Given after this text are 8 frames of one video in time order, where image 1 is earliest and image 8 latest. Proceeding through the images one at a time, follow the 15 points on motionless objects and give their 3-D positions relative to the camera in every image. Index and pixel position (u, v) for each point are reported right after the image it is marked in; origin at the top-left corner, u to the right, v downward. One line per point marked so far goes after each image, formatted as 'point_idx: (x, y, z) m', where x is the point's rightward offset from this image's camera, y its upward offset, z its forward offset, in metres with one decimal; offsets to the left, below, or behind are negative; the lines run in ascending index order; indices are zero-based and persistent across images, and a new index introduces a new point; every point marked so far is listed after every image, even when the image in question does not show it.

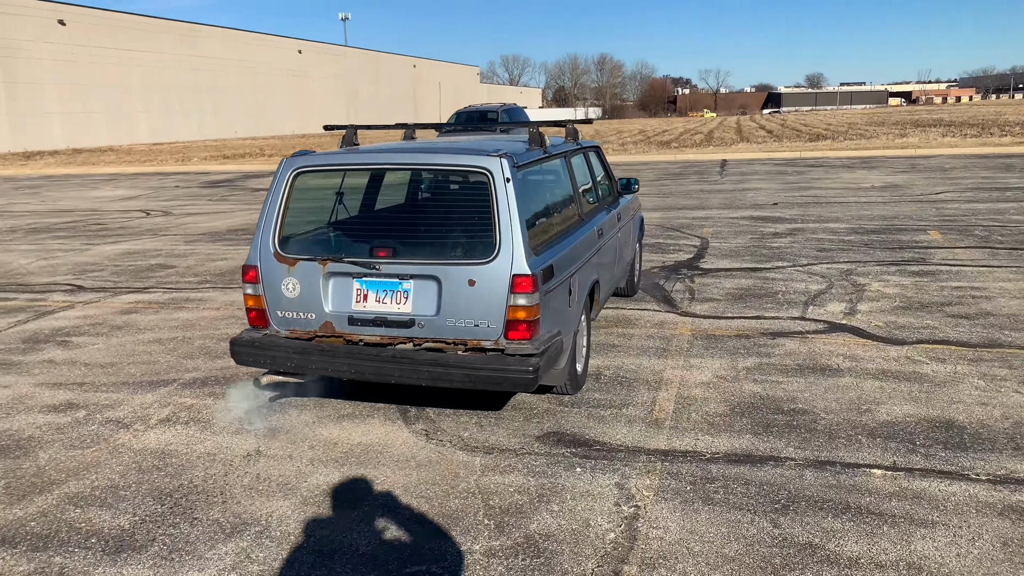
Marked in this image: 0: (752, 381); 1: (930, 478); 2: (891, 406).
0: (+1.5, -0.6, +5.1) m
1: (+1.9, -0.9, +3.7) m
2: (+2.2, -0.7, +4.7) m
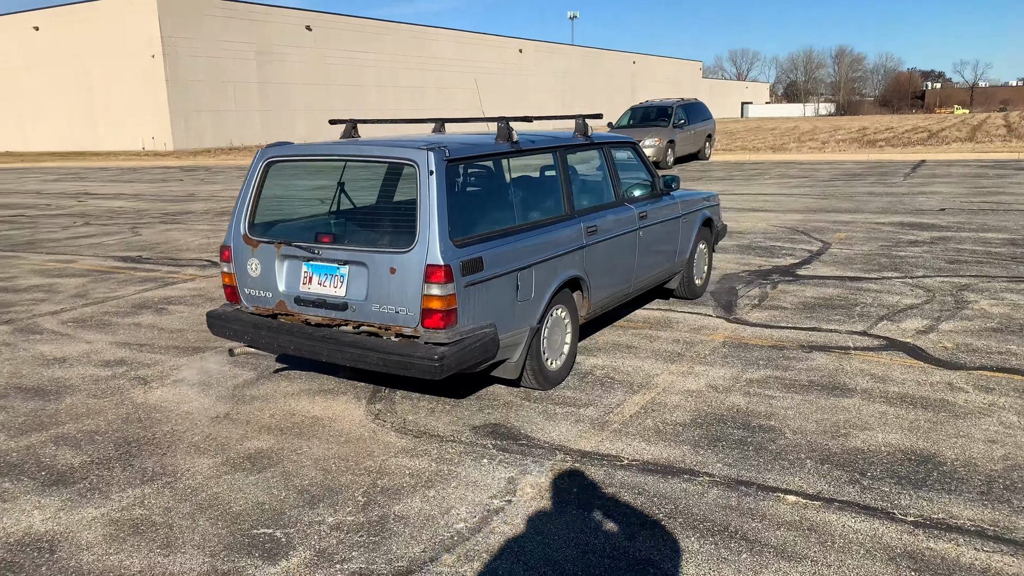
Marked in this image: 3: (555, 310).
0: (+1.4, -0.6, +4.8) m
1: (+1.4, -0.9, +3.3) m
2: (+1.9, -0.7, +4.2) m
3: (+0.3, -0.1, +4.8) m
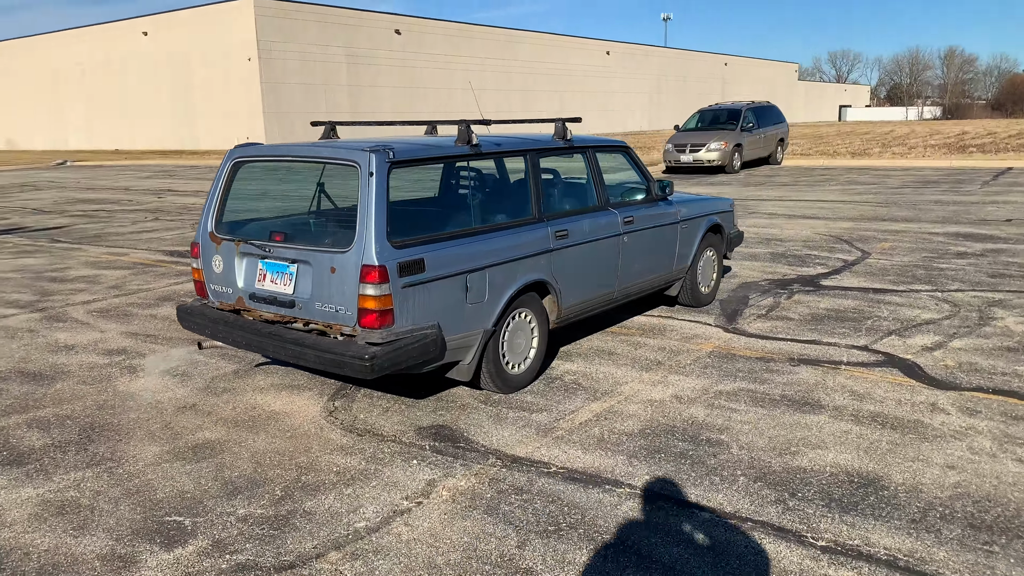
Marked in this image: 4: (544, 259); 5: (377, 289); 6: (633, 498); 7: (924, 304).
0: (+1.1, -0.7, +4.7) m
1: (+1.0, -1.0, +3.2) m
2: (+1.6, -0.8, +4.0) m
3: (0.0, -0.2, +4.8) m
4: (+0.2, +0.2, +4.9) m
5: (-0.7, 0.0, +3.9) m
6: (+0.5, -0.9, +3.5) m
7: (+3.6, -0.1, +7.1) m
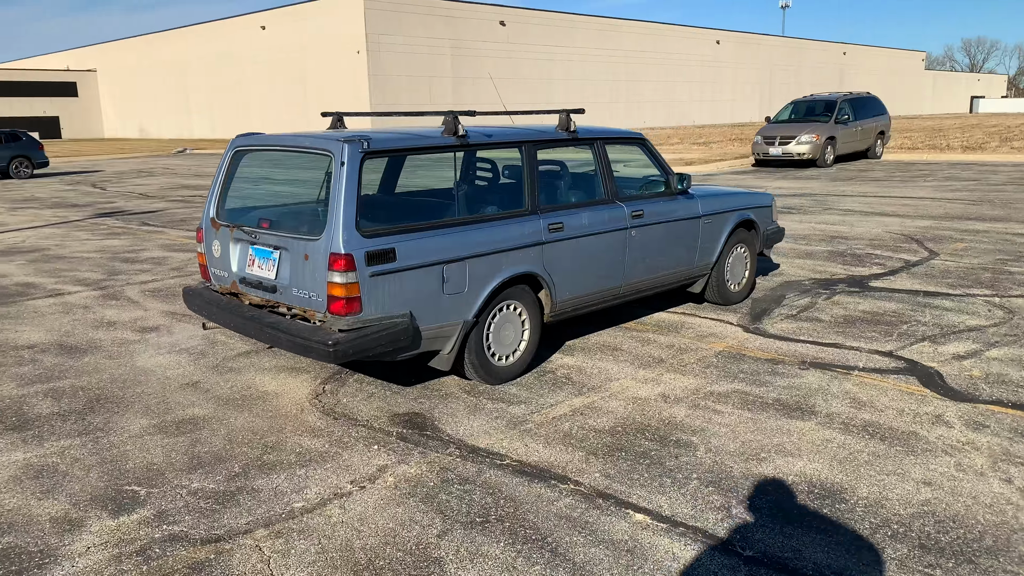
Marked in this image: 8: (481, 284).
0: (+1.0, -0.7, +4.5) m
1: (+0.7, -1.0, +3.1) m
2: (+1.4, -0.8, +3.8) m
3: (0.0, -0.1, +4.8) m
4: (+0.1, +0.2, +4.8) m
5: (-0.8, +0.1, +4.0) m
6: (+0.3, -0.9, +3.5) m
7: (+3.8, -0.2, +6.6) m
8: (-0.2, 0.0, +4.6) m
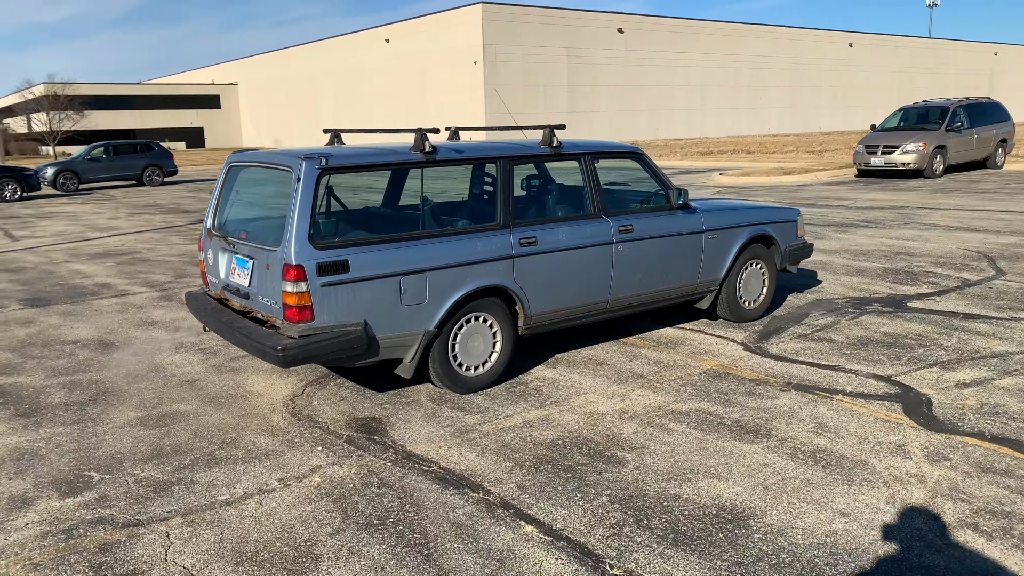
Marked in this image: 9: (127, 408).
0: (+0.7, -0.7, +4.5) m
1: (+0.2, -1.0, +3.1) m
2: (+1.0, -0.9, +3.8) m
3: (-0.2, -0.2, +5.0) m
4: (-0.1, +0.1, +4.9) m
5: (-1.1, 0.0, +4.2) m
6: (-0.1, -1.0, +3.6) m
7: (+3.8, -0.4, +6.2) m
8: (-0.4, 0.0, +4.7) m
9: (-2.3, -0.7, +4.9) m
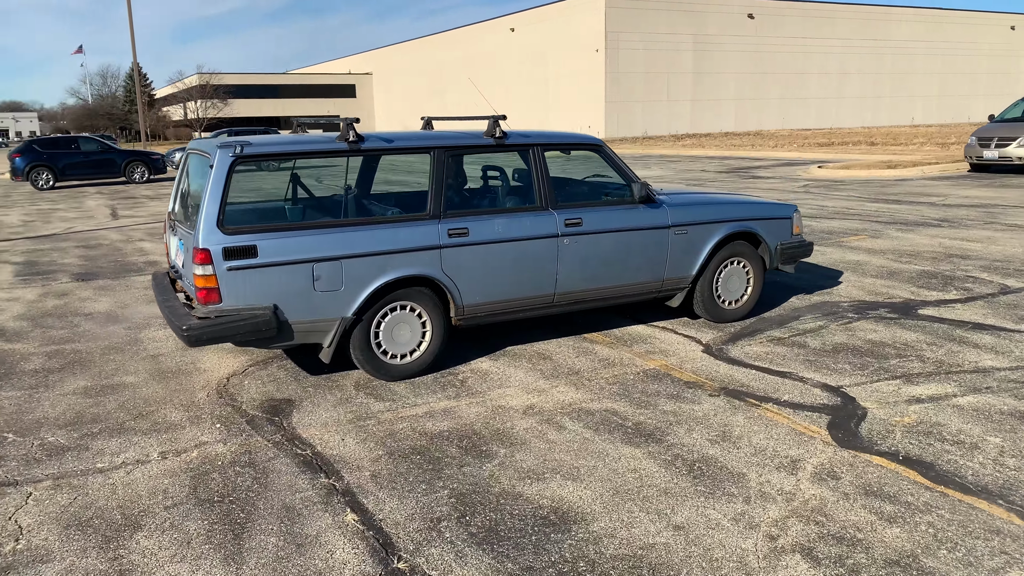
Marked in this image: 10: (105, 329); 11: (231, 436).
0: (+0.2, -0.7, +4.4) m
1: (-0.6, -1.0, +3.2) m
2: (+0.3, -0.9, +3.7) m
3: (-0.7, -0.1, +5.0) m
4: (-0.5, +0.2, +5.0) m
5: (-1.7, +0.1, +4.4) m
6: (-0.9, -0.9, +3.6) m
7: (+3.5, -0.4, +5.6) m
8: (-0.9, 0.0, +4.8) m
9: (-2.8, -0.6, +5.3) m
10: (-3.3, -0.3, +6.6) m
11: (-1.5, -0.8, +4.3) m
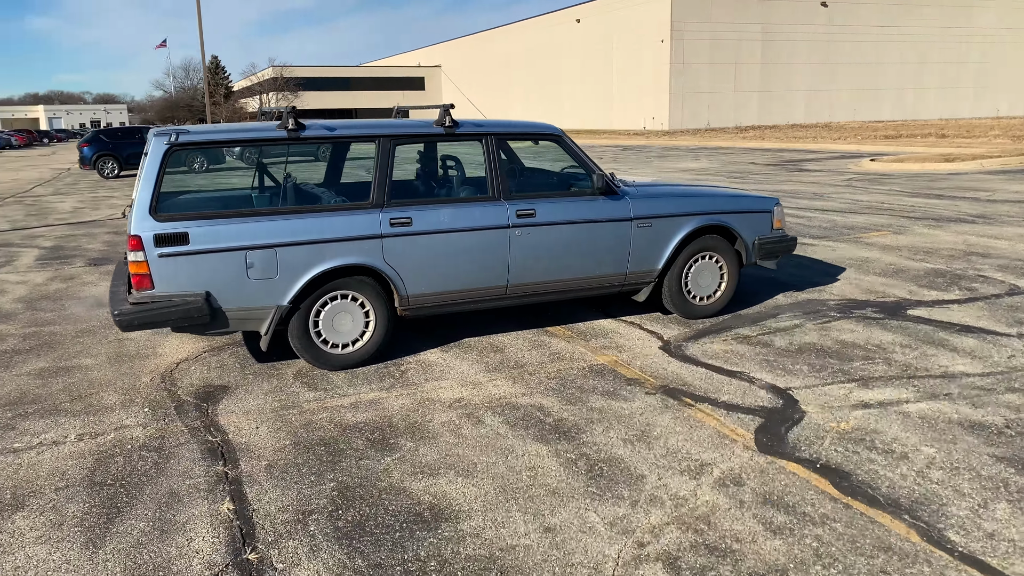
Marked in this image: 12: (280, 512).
0: (-0.2, -0.7, +4.4) m
1: (-1.1, -0.9, +3.2) m
2: (-0.2, -0.9, +3.6) m
3: (-1.1, 0.0, +5.0) m
4: (-0.9, +0.3, +4.9) m
5: (-2.1, +0.2, +4.5) m
6: (-1.3, -0.8, +3.6) m
7: (+3.1, -0.4, +5.3) m
8: (-1.3, +0.1, +4.8) m
9: (-3.1, -0.5, +5.5) m
10: (-3.5, -0.2, +6.8) m
11: (-1.9, -0.7, +4.3) m
12: (-0.9, -0.9, +3.3) m
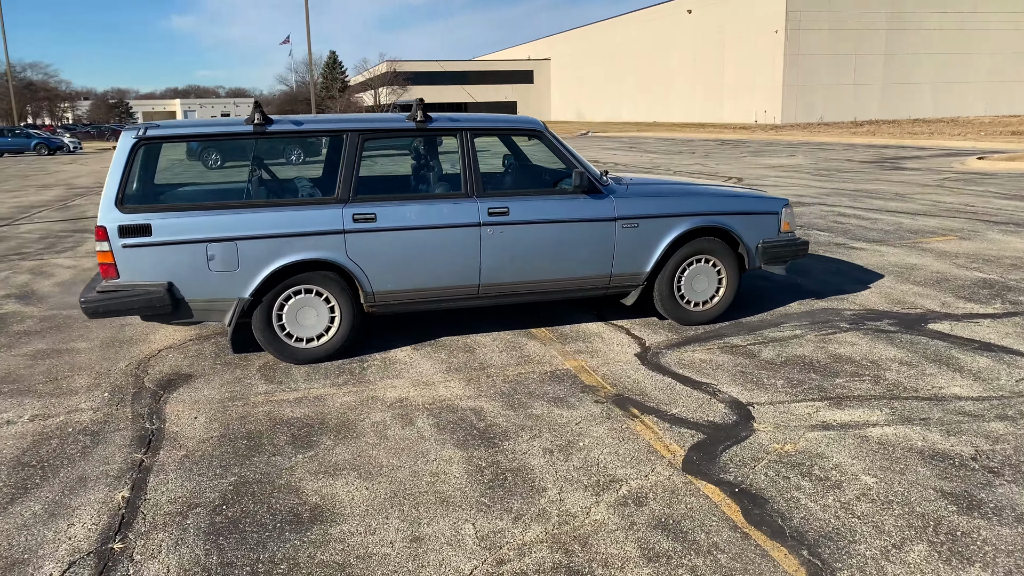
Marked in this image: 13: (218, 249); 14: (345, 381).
0: (-0.6, -0.7, +4.3) m
1: (-1.6, -0.9, +3.2) m
2: (-0.6, -0.9, +3.5) m
3: (-1.3, 0.0, +5.0) m
4: (-1.1, +0.3, +5.0) m
5: (-2.4, +0.2, +4.7) m
6: (-1.8, -0.8, +3.7) m
7: (+2.9, -0.5, +4.8) m
8: (-1.5, +0.1, +4.9) m
9: (-3.3, -0.4, +5.8) m
10: (-3.5, -0.1, +7.1) m
11: (-2.2, -0.6, +4.5) m
12: (-1.4, -0.9, +3.4) m
13: (-1.7, +0.2, +4.8) m
14: (-1.0, -0.6, +4.8) m
